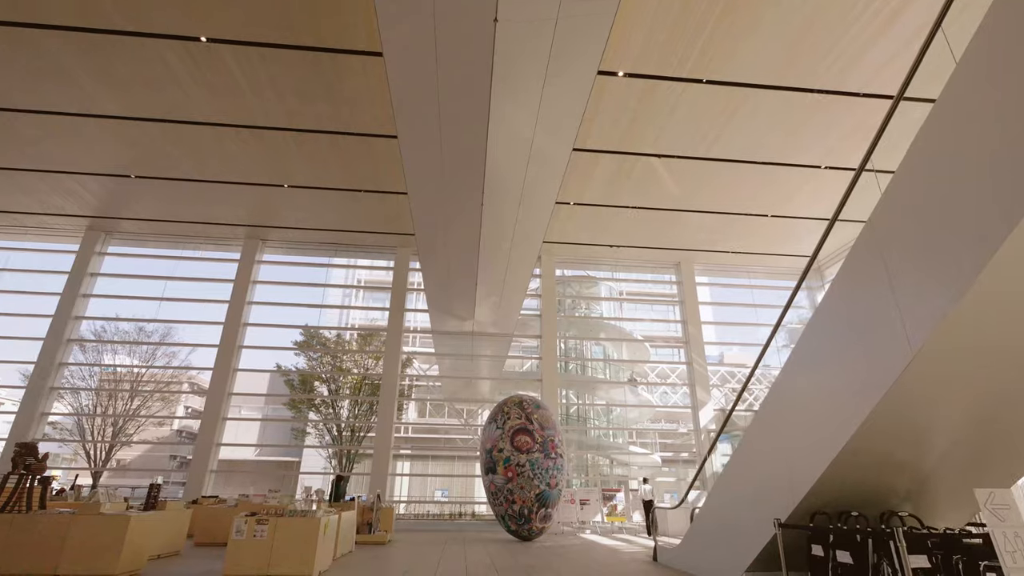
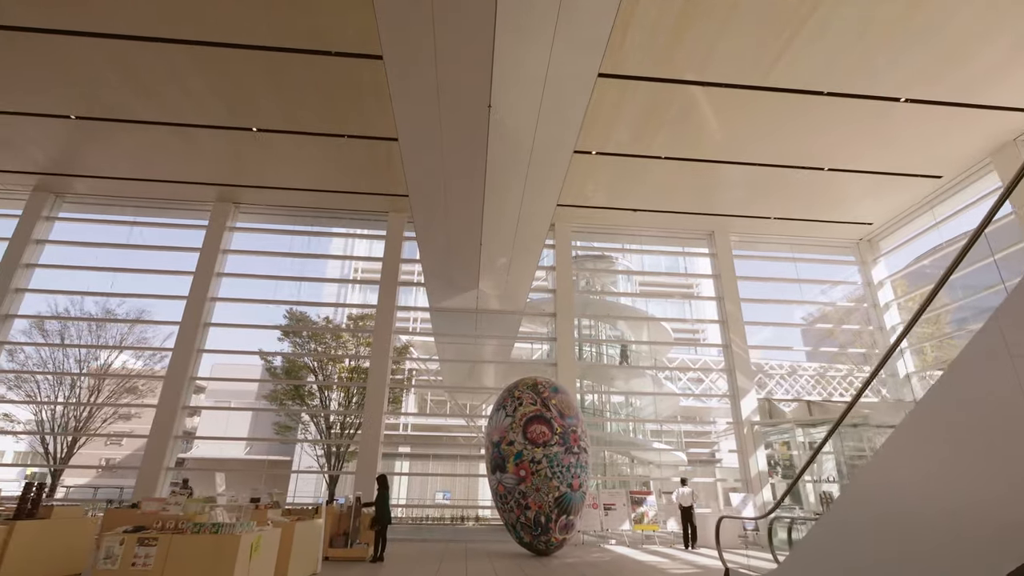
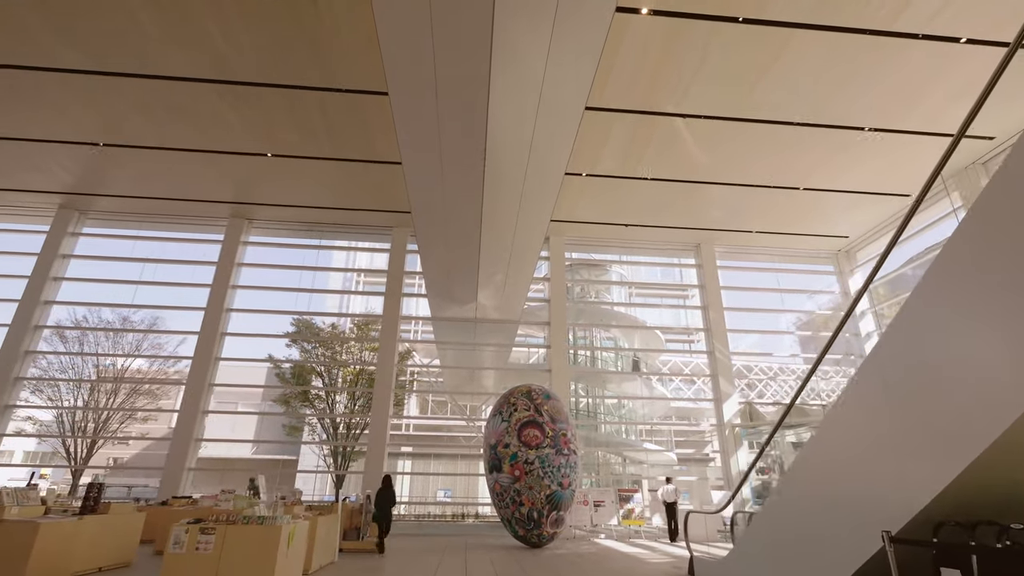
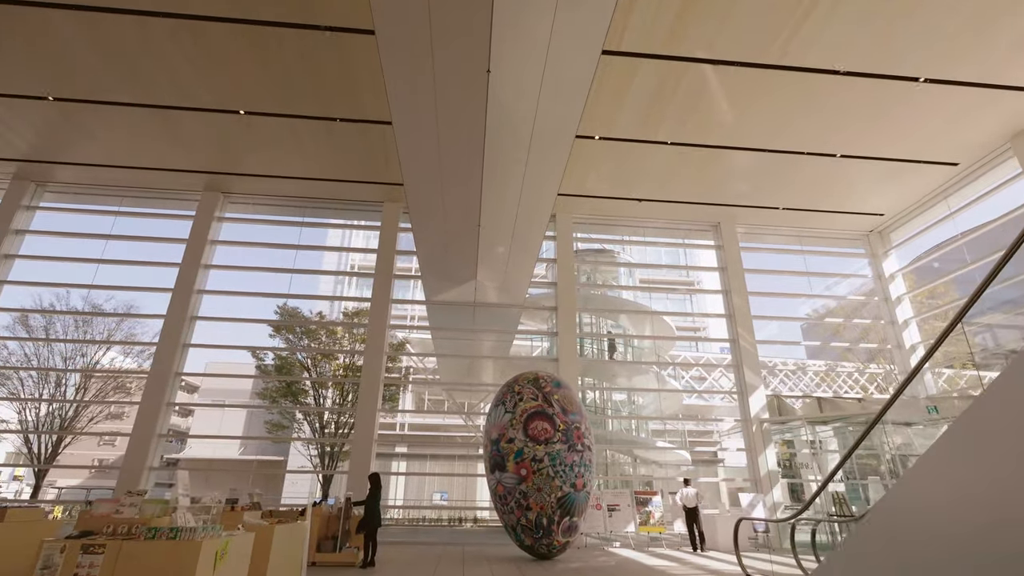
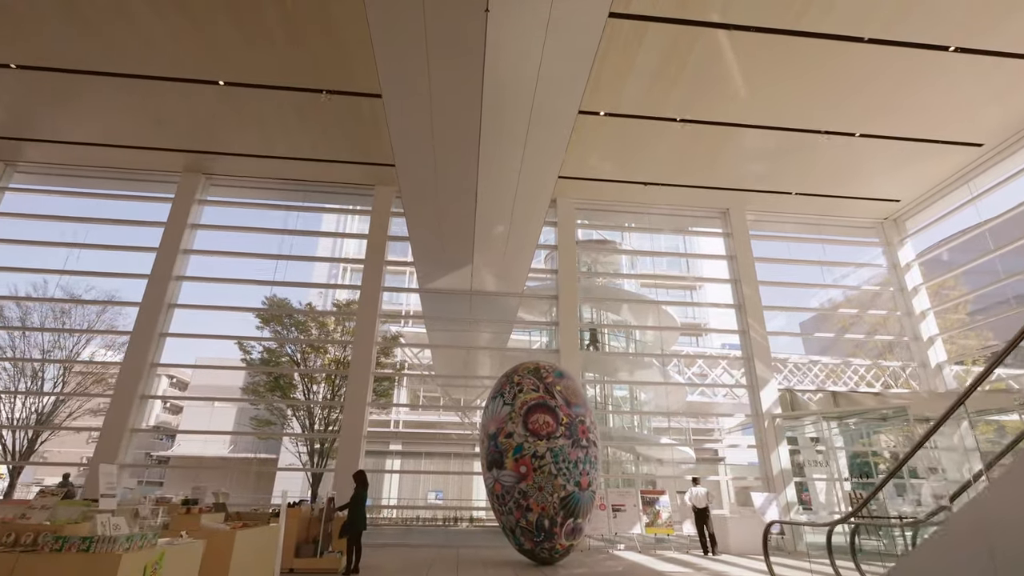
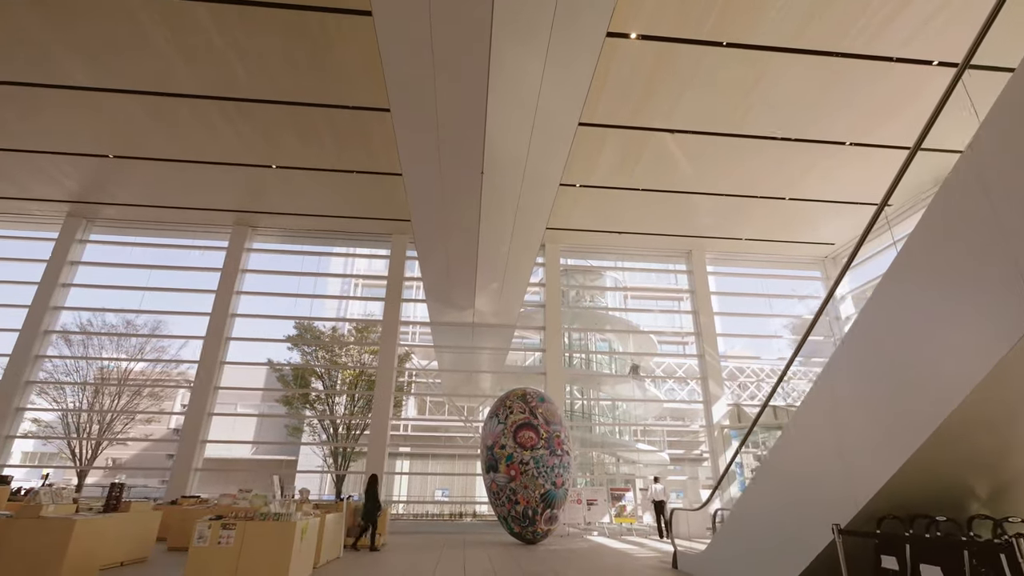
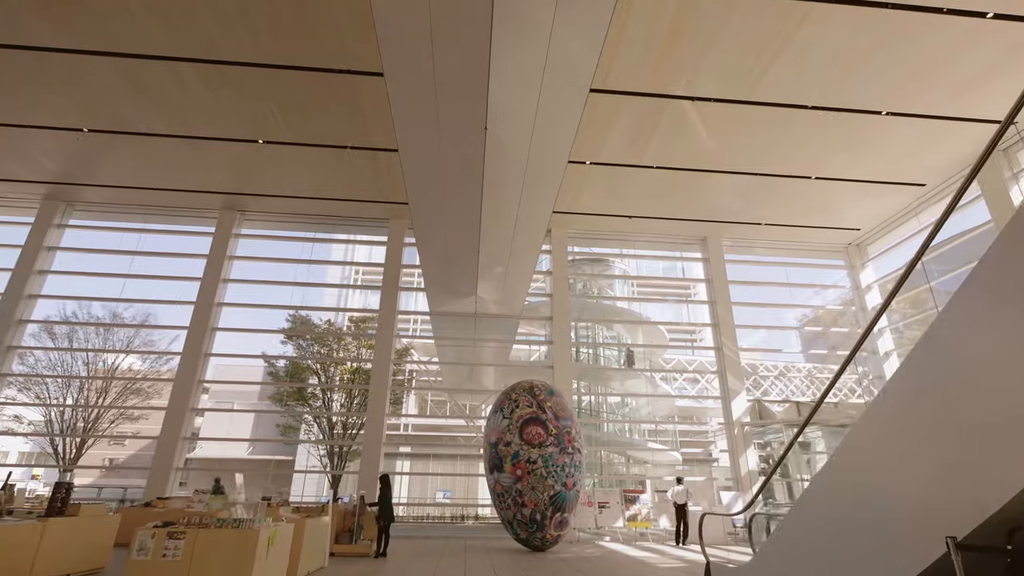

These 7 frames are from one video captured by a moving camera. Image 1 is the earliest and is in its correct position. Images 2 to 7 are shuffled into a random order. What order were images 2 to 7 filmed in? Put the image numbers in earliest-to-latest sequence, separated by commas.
6, 3, 7, 2, 4, 5
